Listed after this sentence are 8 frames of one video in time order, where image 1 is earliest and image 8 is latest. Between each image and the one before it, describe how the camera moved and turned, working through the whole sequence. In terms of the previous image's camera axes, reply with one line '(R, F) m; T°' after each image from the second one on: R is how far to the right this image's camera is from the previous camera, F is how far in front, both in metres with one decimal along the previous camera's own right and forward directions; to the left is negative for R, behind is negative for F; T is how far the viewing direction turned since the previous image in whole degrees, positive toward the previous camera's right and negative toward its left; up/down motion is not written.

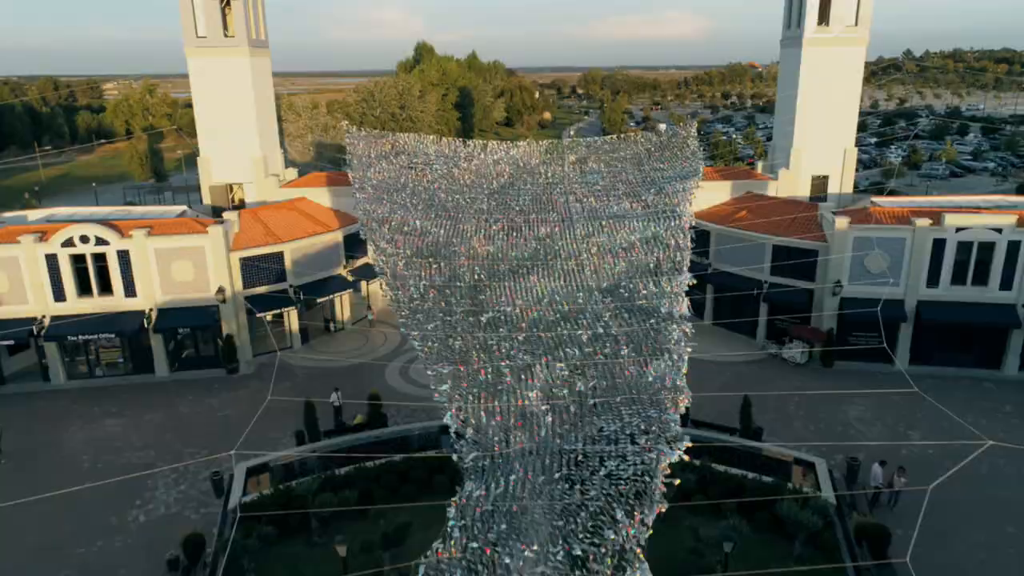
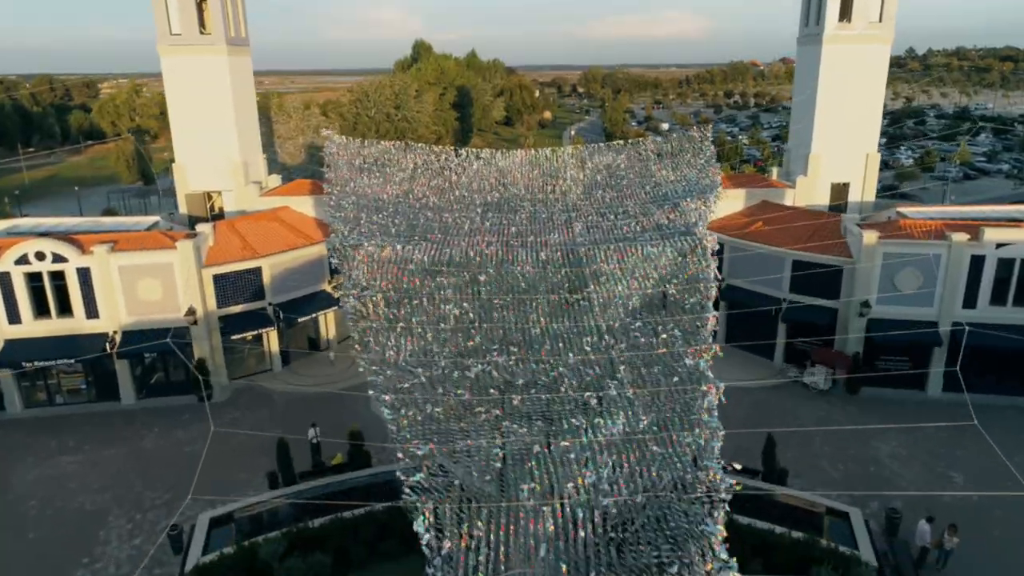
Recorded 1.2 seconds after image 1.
(+0.1, +2.2) m; 0°
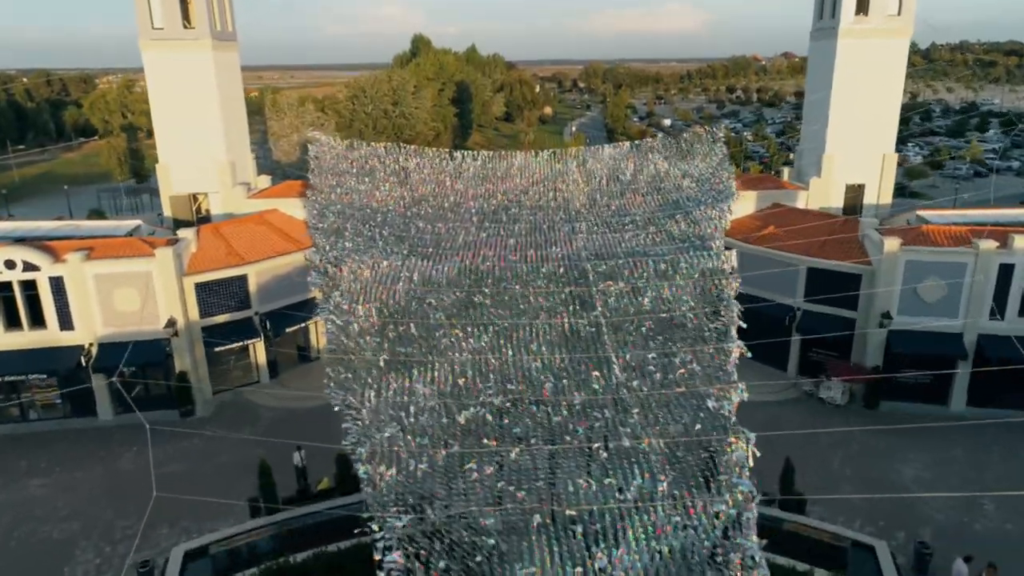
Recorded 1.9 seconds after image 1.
(0.0, +1.4) m; 0°
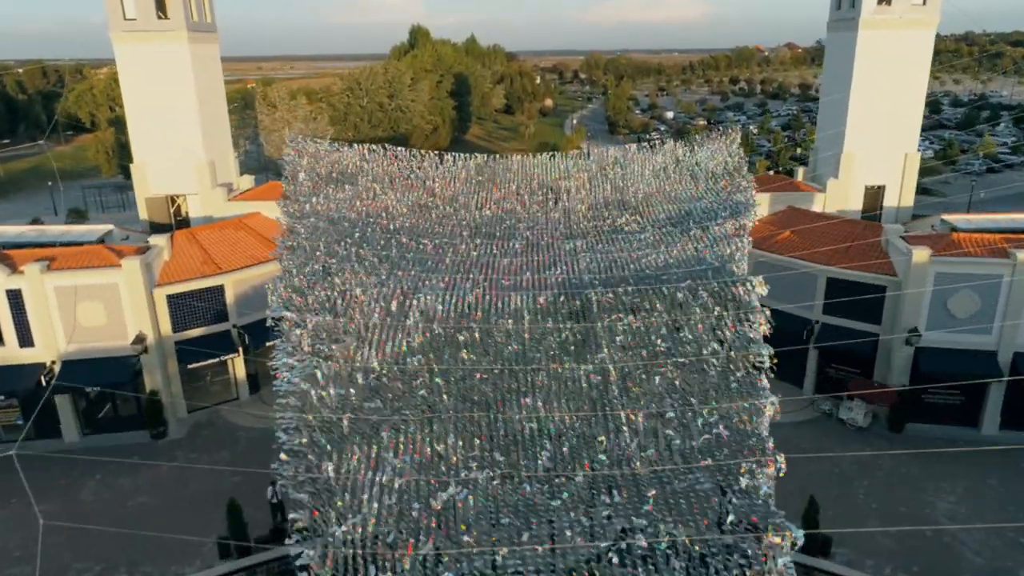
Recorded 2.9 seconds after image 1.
(+0.1, +1.8) m; 0°
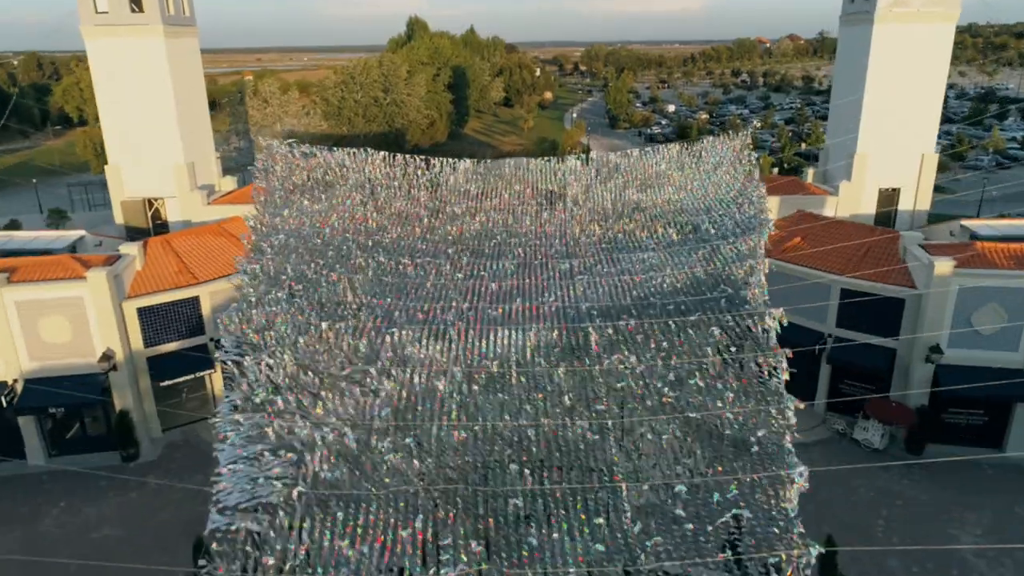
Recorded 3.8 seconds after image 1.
(+0.2, +1.4) m; 0°
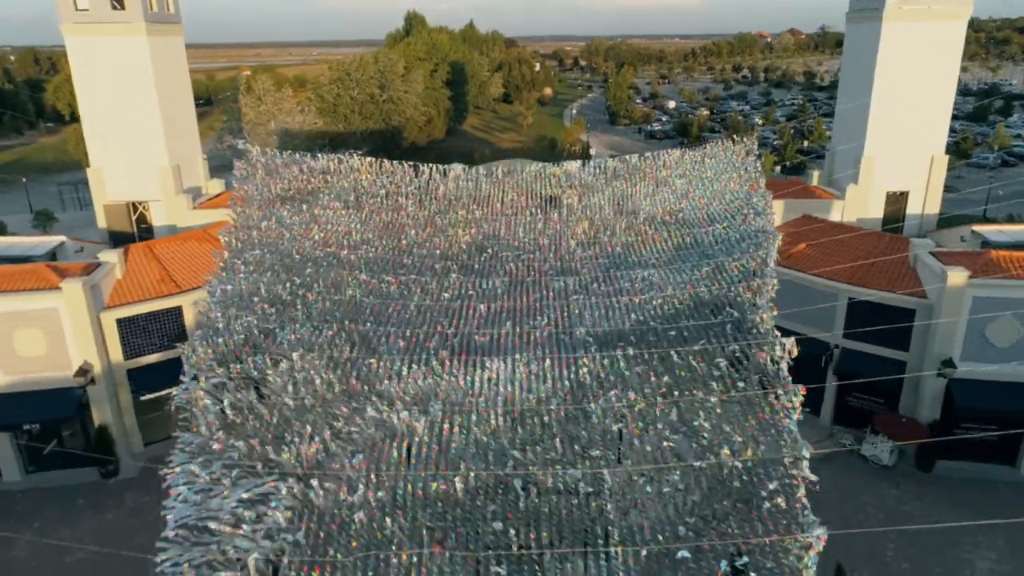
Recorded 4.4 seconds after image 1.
(+0.2, +0.8) m; 0°
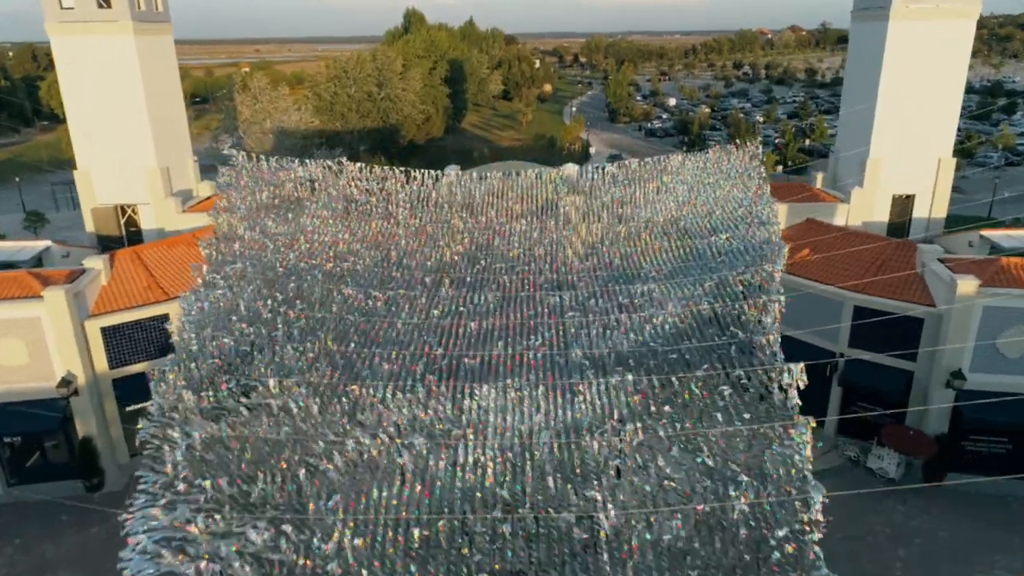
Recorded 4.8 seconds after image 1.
(+0.1, +0.6) m; 0°
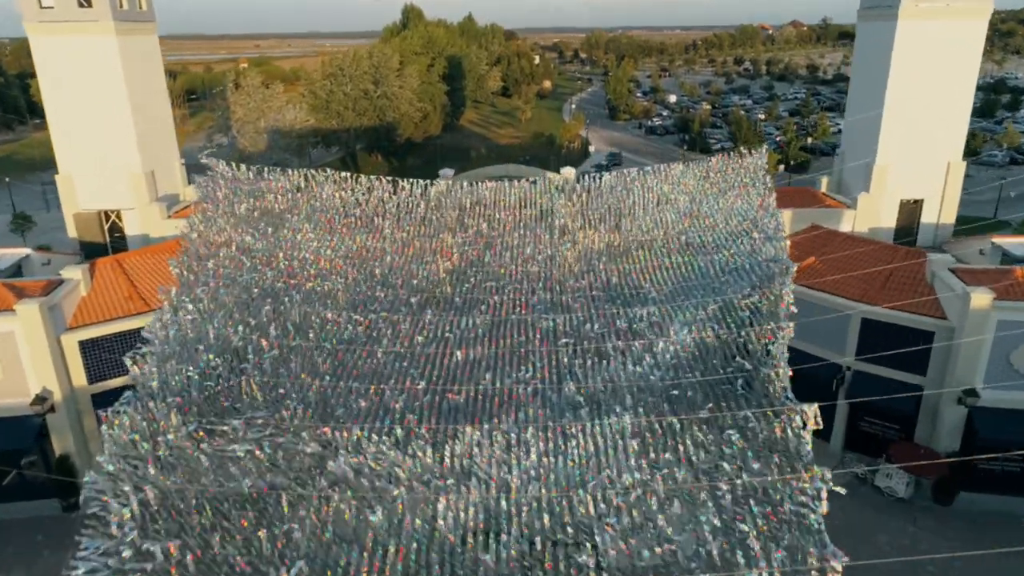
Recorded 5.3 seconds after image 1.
(+0.2, +0.8) m; 0°
